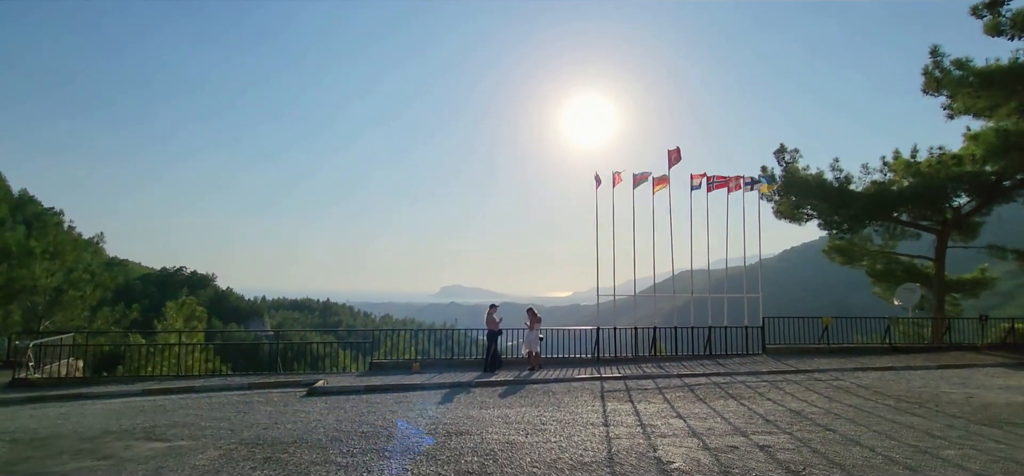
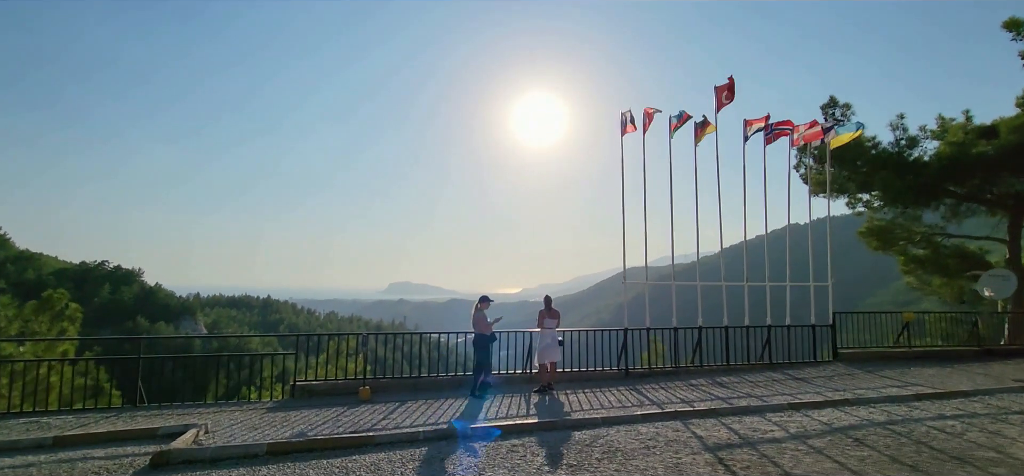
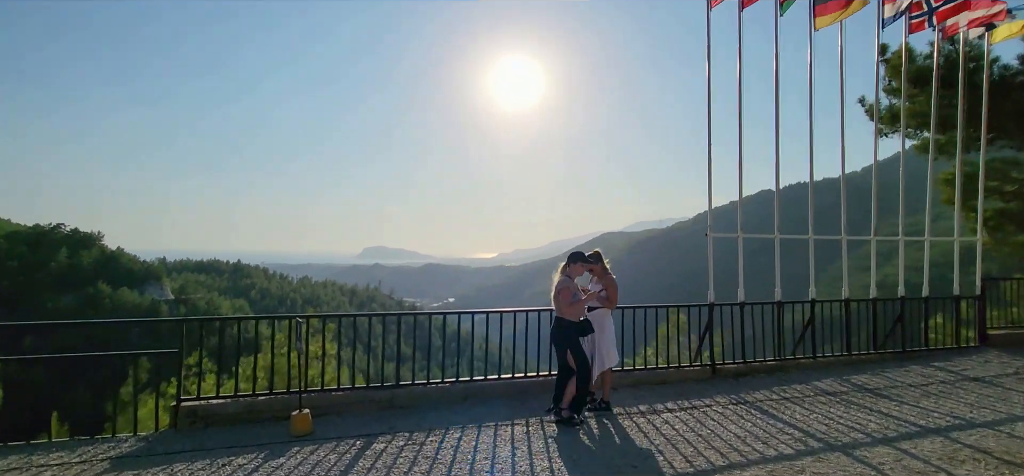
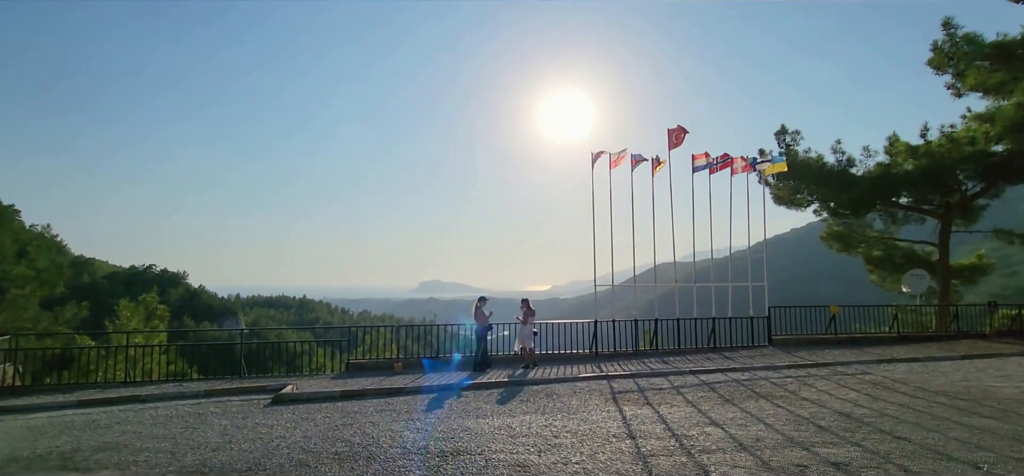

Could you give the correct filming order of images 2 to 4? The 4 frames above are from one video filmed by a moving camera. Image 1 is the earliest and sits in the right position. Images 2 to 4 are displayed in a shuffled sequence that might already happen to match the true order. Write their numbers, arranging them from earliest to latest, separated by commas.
4, 2, 3
